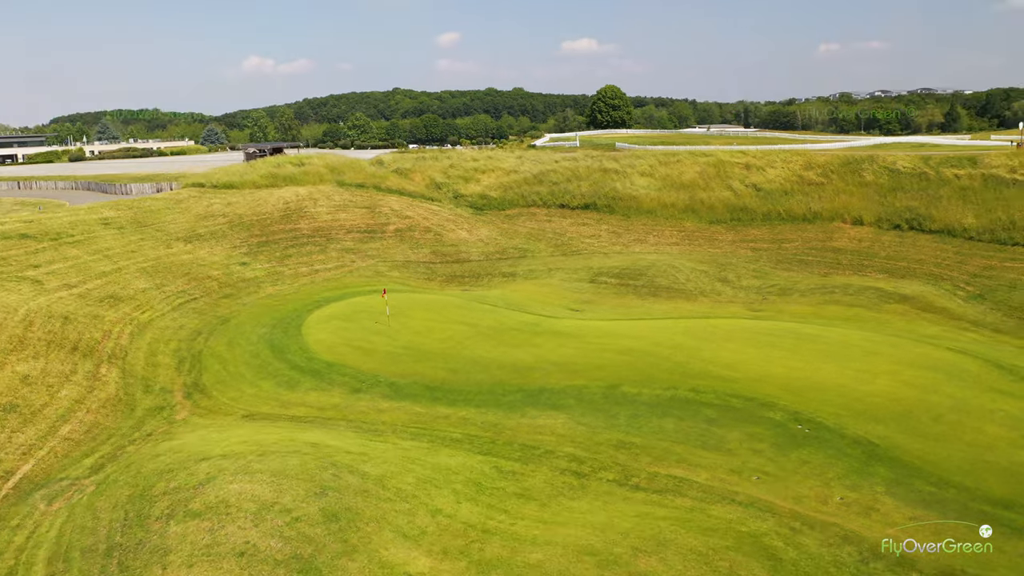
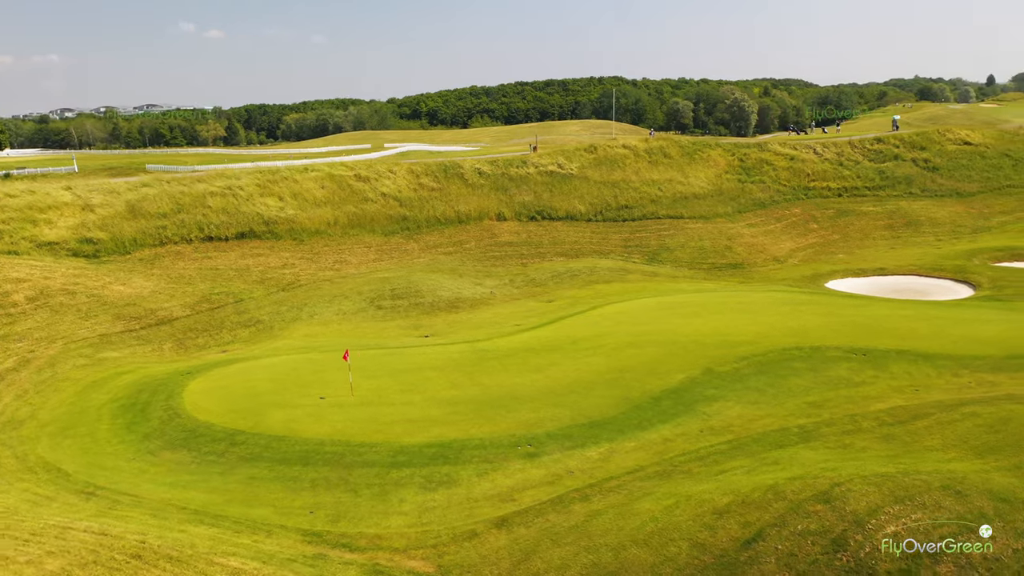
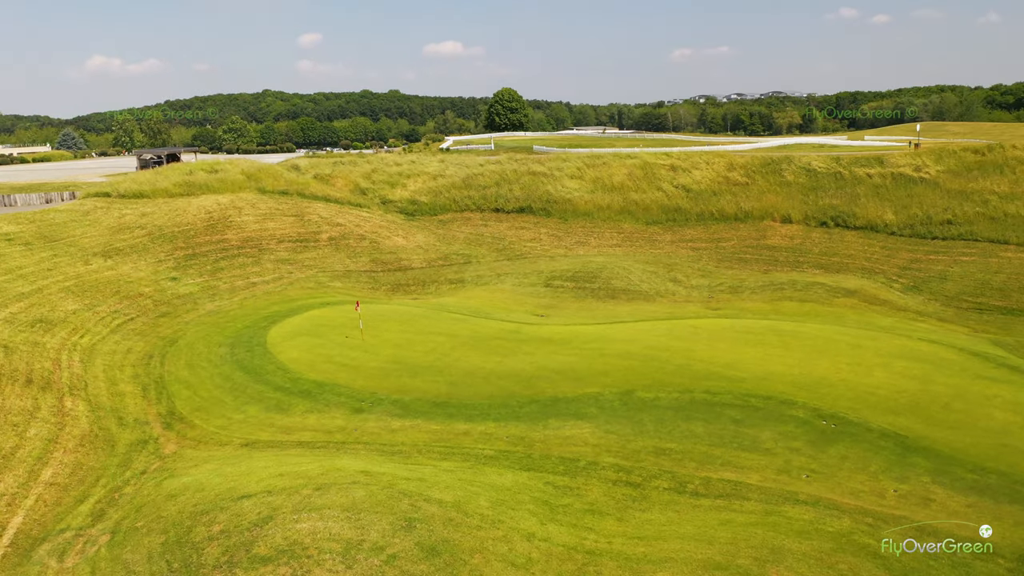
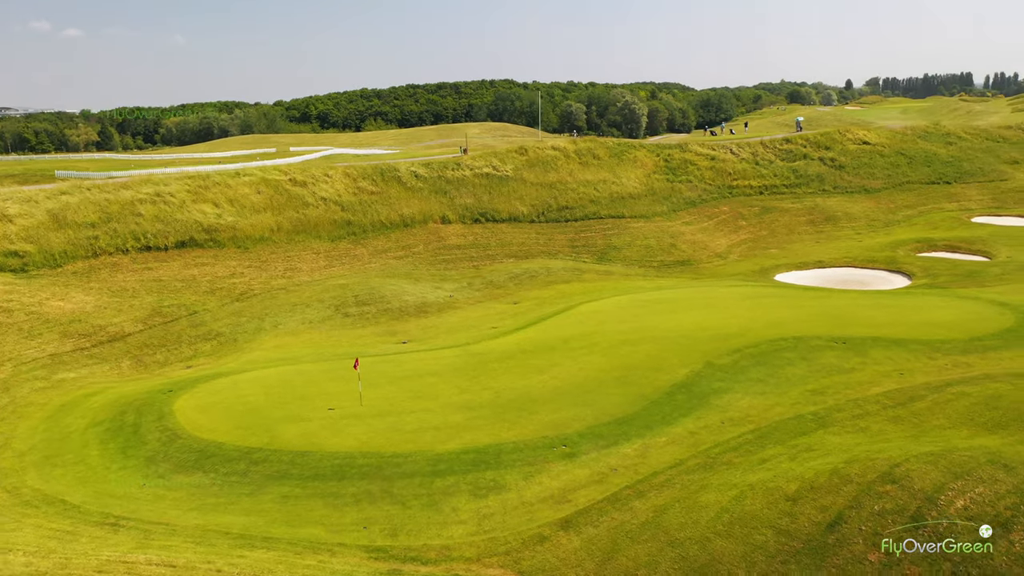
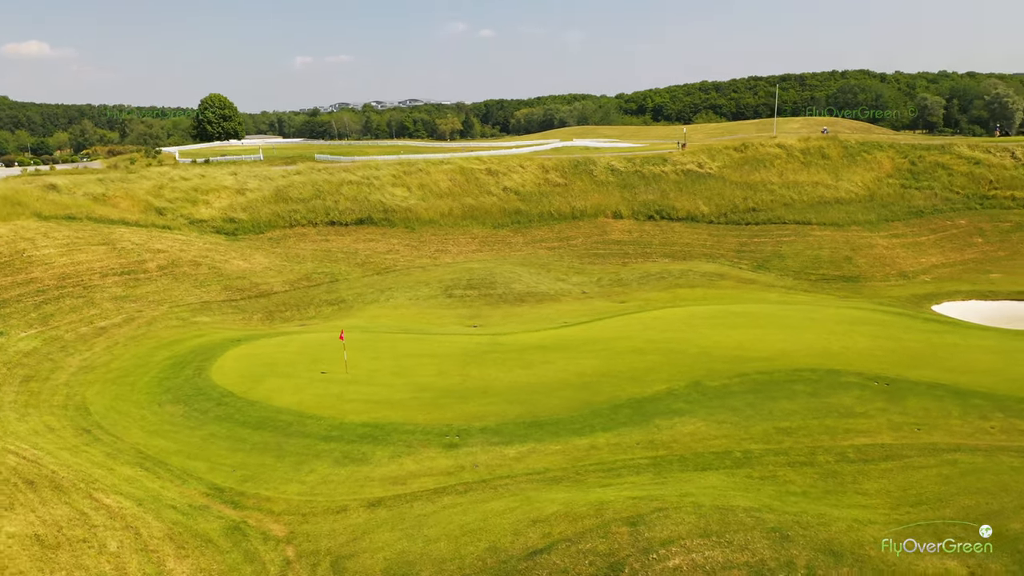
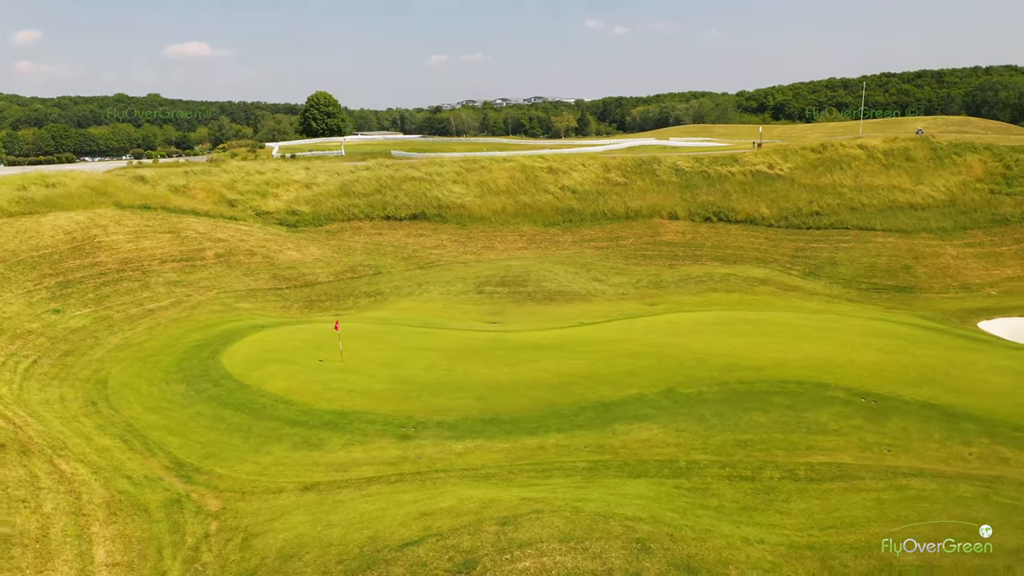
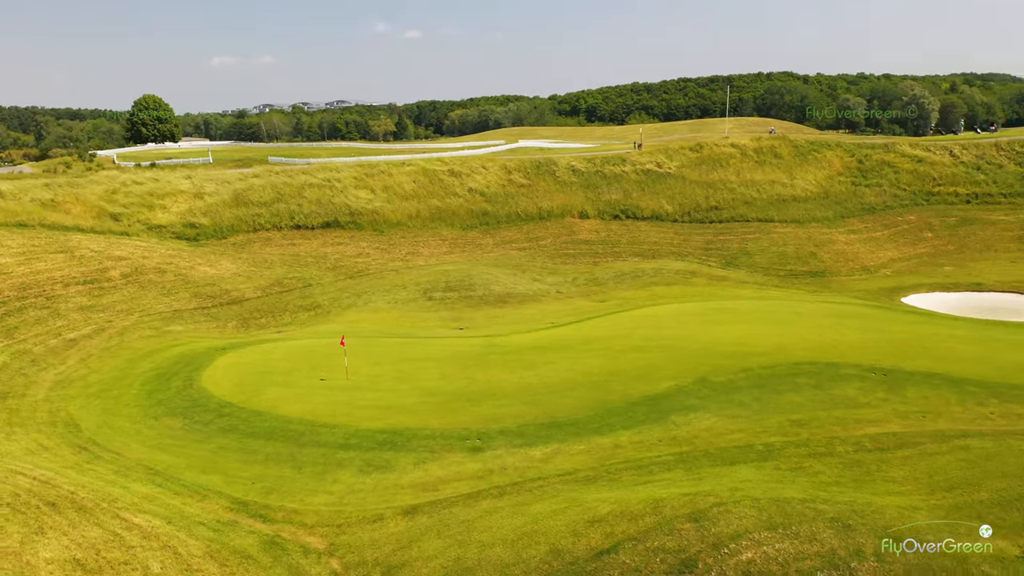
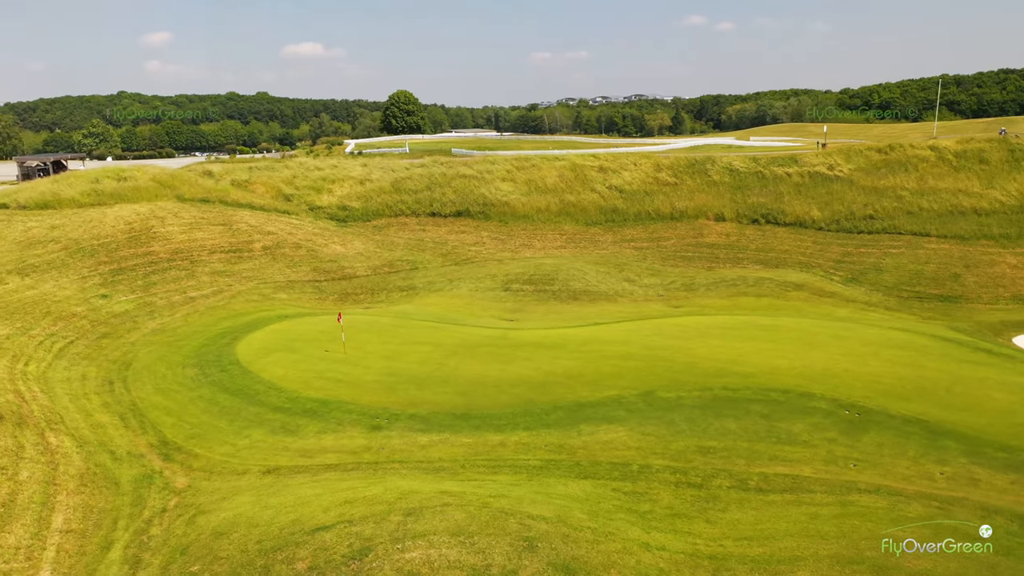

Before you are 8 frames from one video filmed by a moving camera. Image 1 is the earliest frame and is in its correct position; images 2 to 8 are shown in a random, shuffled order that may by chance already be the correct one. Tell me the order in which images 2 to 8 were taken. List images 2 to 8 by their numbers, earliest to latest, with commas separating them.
3, 8, 6, 5, 7, 2, 4
